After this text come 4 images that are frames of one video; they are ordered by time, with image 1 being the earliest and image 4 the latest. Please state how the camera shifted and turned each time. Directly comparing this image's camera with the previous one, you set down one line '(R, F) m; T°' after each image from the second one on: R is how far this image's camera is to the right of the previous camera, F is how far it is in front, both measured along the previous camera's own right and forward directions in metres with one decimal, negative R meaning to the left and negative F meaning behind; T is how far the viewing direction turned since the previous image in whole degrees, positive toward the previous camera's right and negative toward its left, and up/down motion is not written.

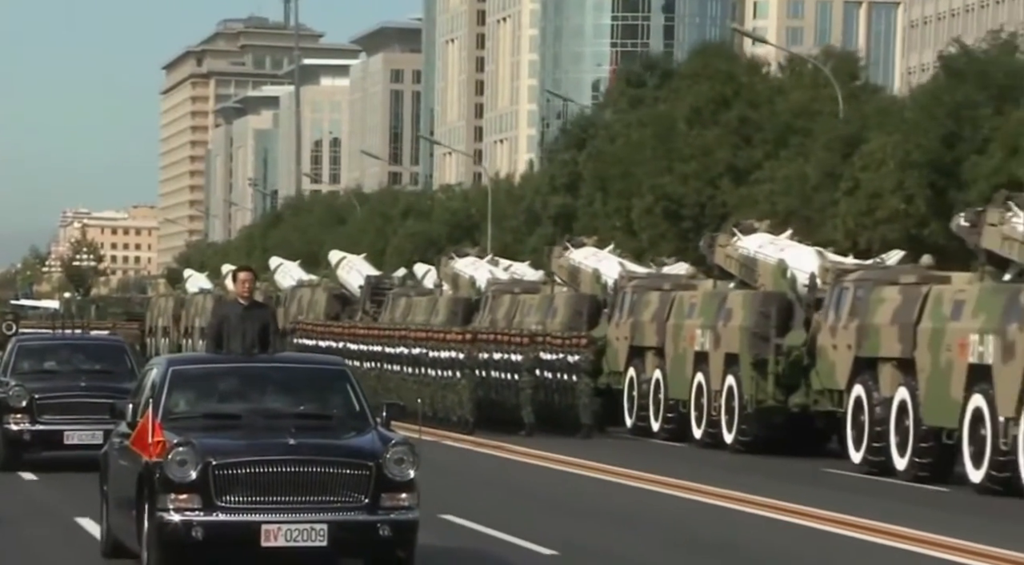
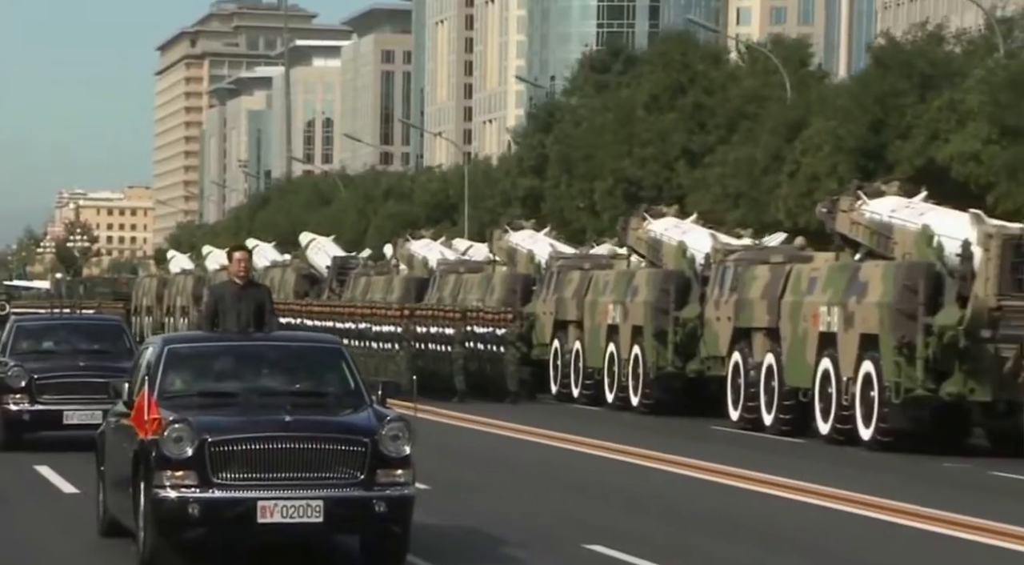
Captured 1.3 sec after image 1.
(-0.3, +0.8) m; 0°
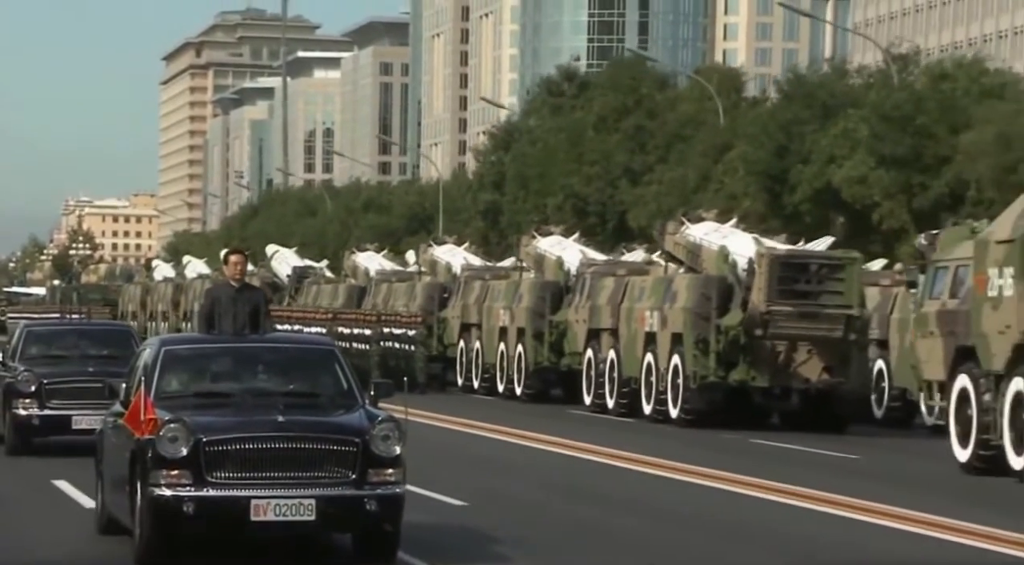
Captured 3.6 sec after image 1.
(+0.4, -1.2) m; 0°
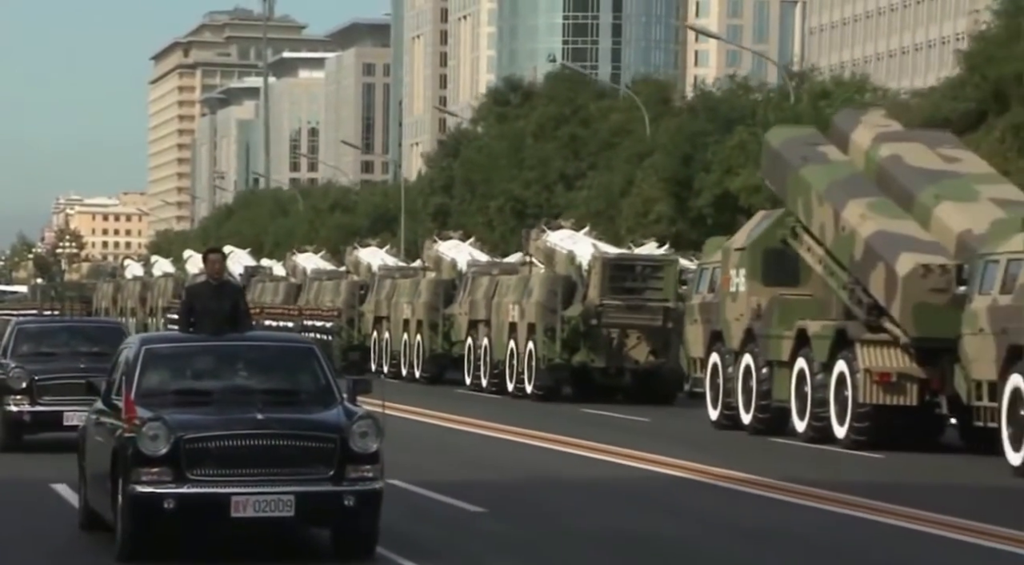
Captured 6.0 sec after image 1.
(+0.4, -1.2) m; 0°
